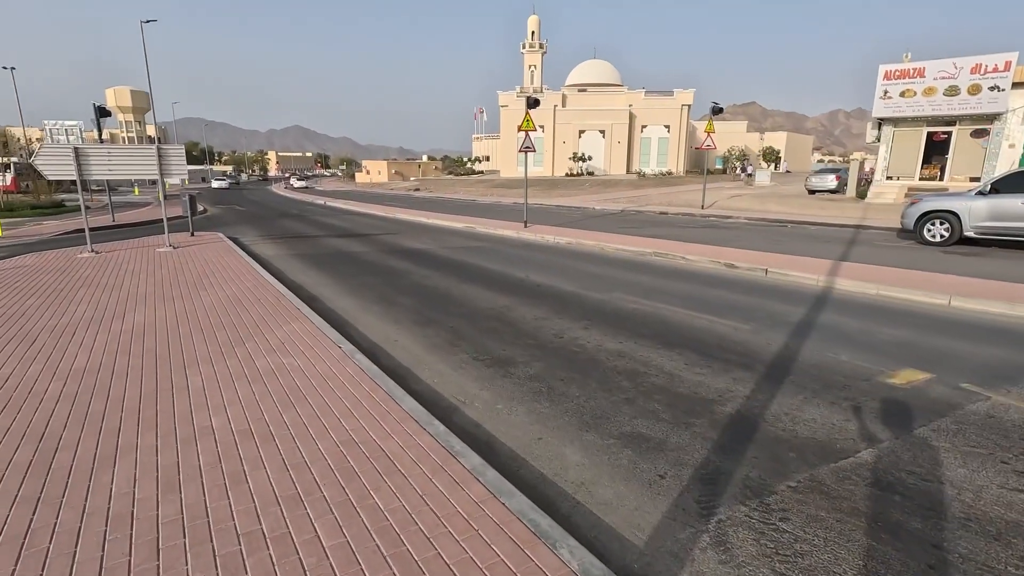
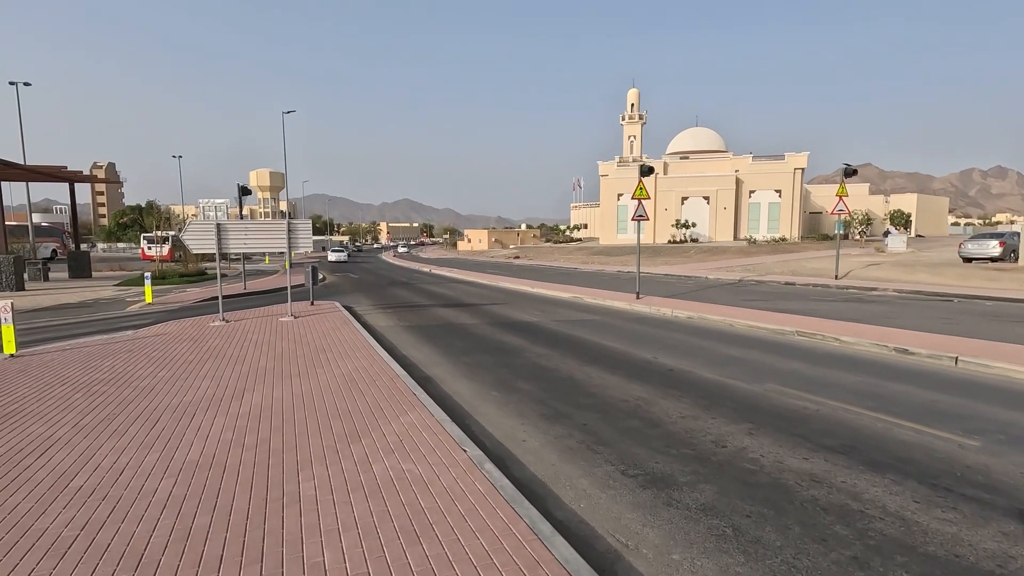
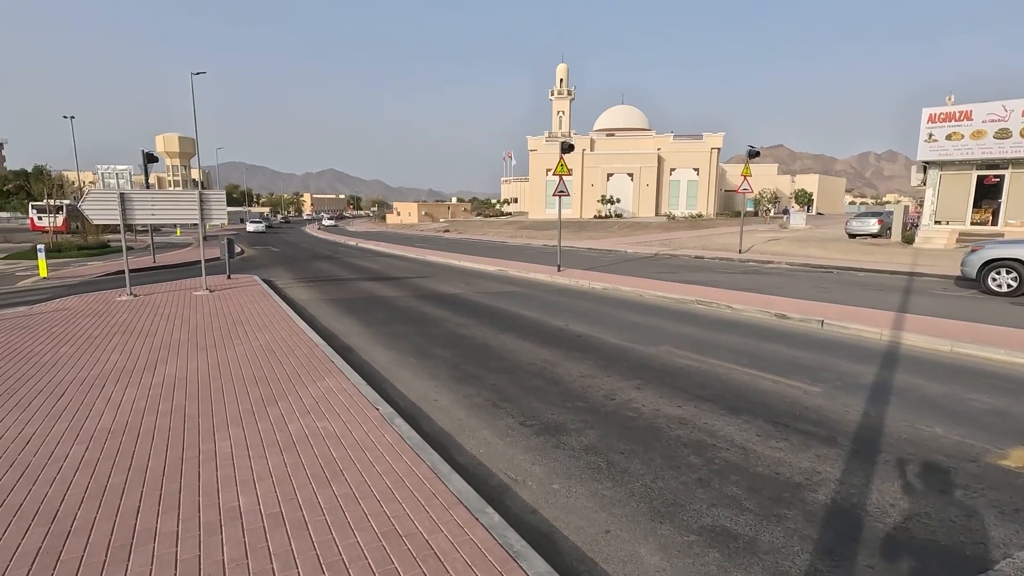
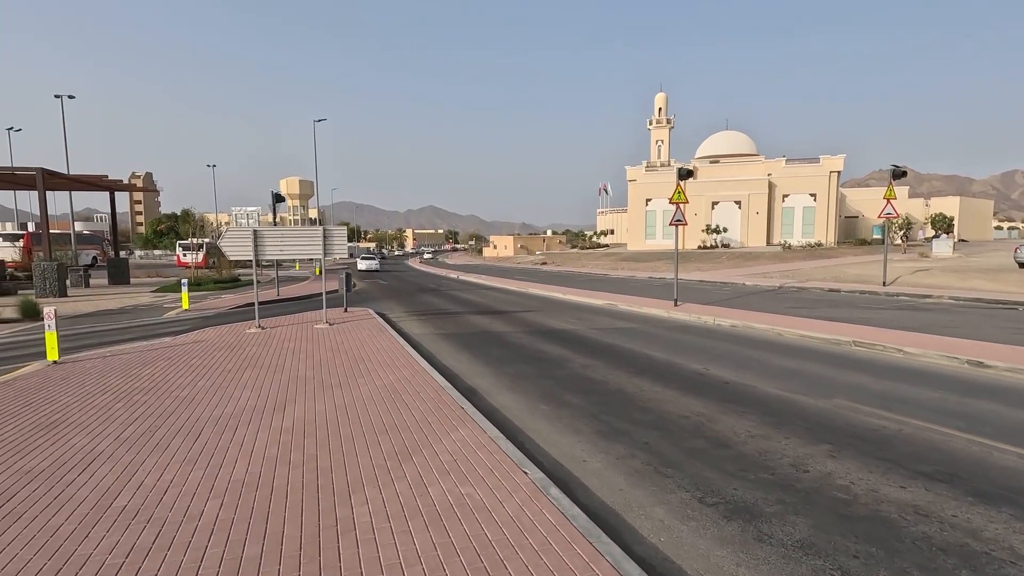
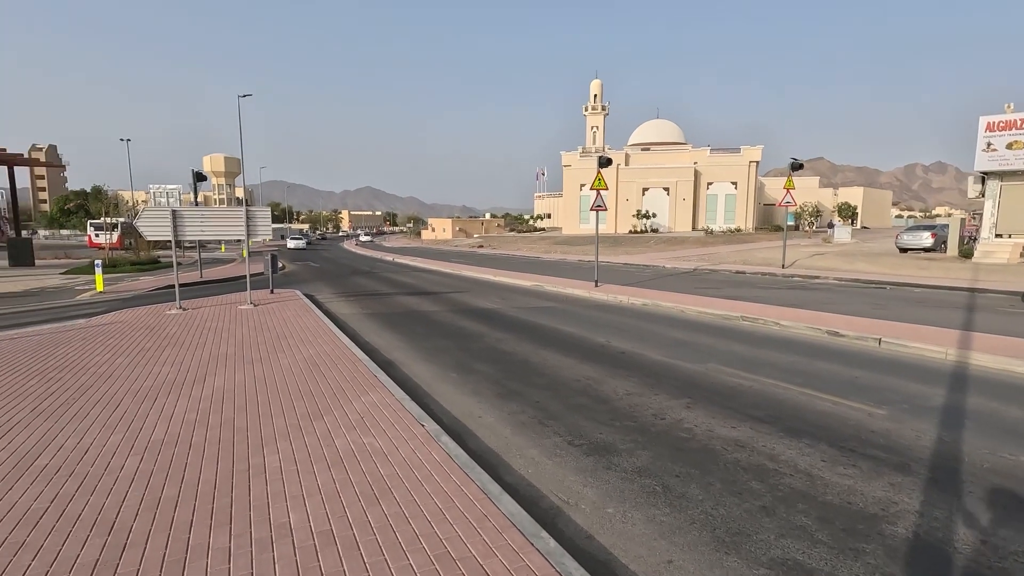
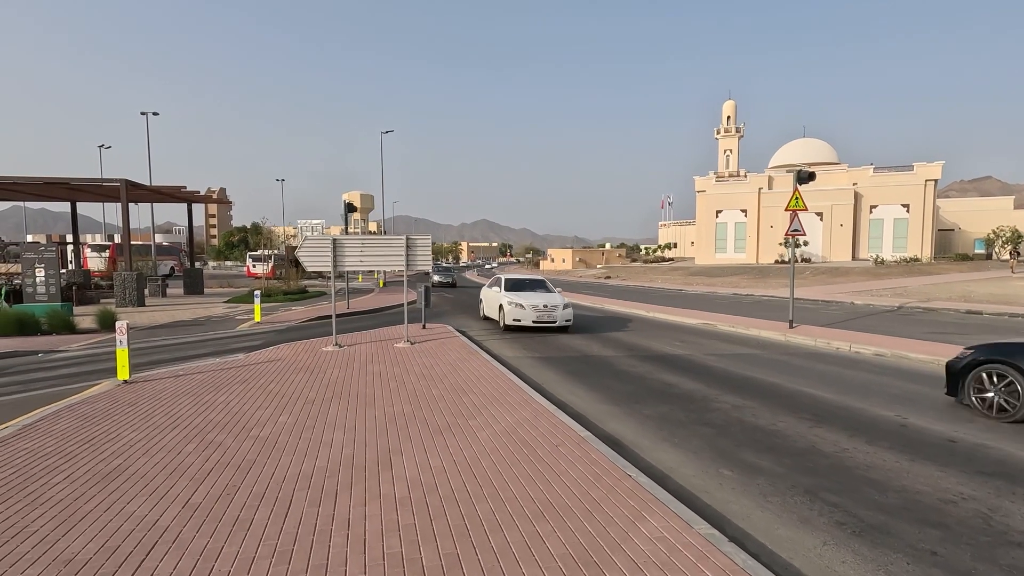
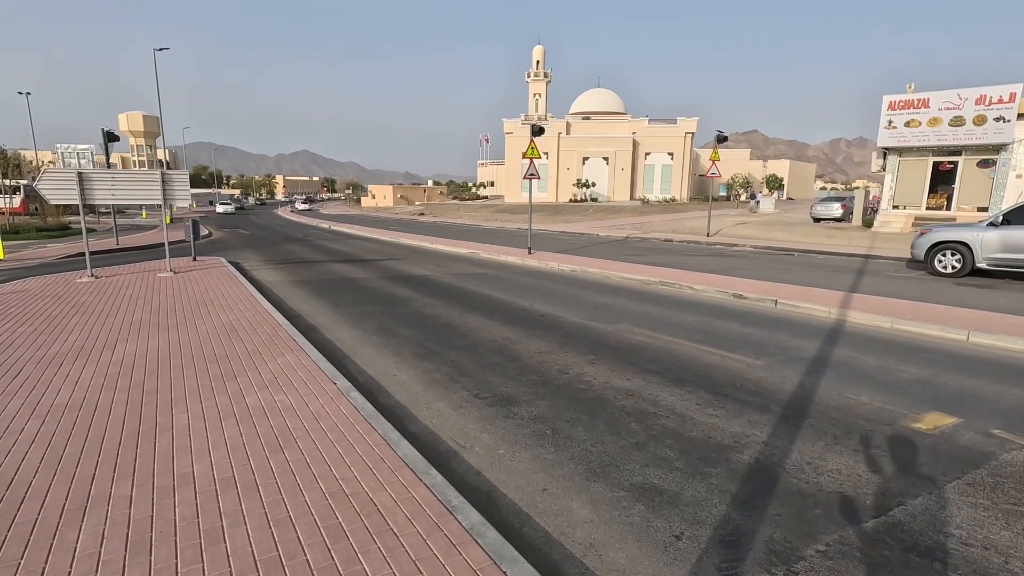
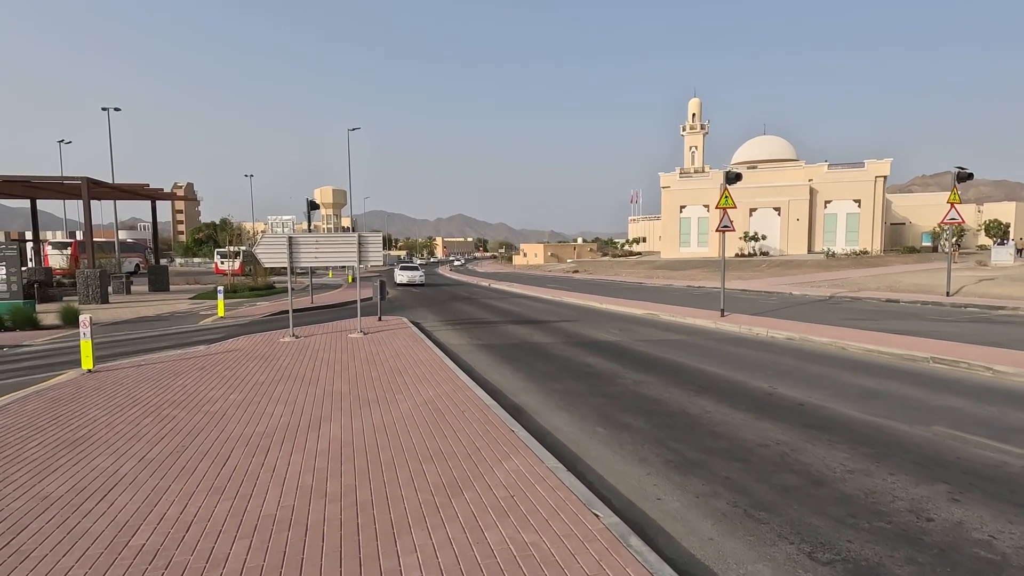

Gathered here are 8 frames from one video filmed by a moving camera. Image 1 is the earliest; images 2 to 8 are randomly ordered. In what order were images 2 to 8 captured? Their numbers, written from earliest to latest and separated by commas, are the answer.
7, 3, 5, 2, 4, 8, 6
